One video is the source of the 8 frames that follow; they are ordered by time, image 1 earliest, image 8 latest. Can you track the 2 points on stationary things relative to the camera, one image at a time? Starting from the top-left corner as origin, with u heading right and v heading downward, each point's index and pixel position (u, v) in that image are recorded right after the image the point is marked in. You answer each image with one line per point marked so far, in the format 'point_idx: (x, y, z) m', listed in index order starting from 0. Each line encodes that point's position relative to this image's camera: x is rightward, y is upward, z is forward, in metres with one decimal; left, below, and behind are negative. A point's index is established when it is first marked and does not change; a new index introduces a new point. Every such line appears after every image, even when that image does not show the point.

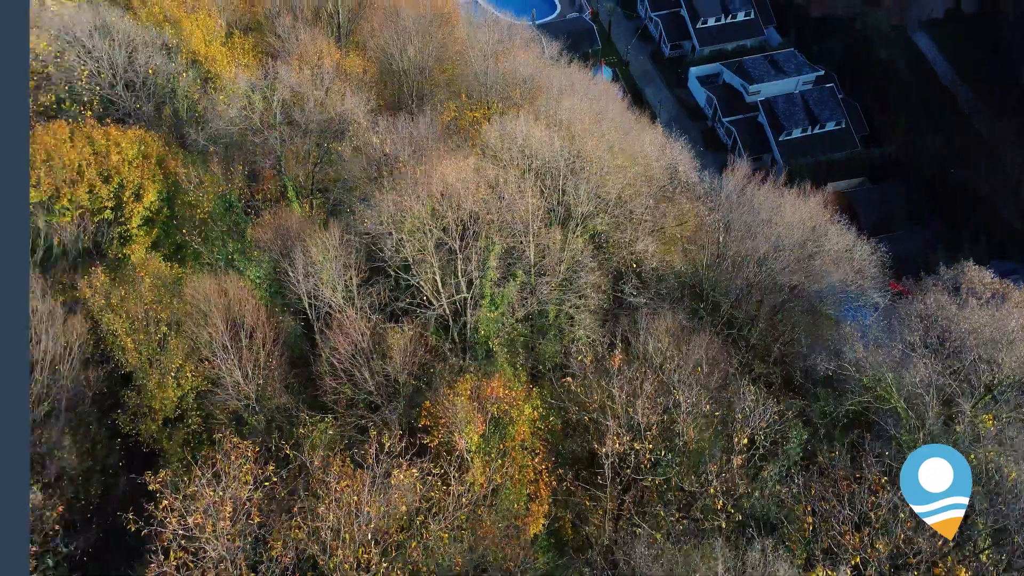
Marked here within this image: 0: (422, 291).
0: (-2.2, -0.1, +19.6) m
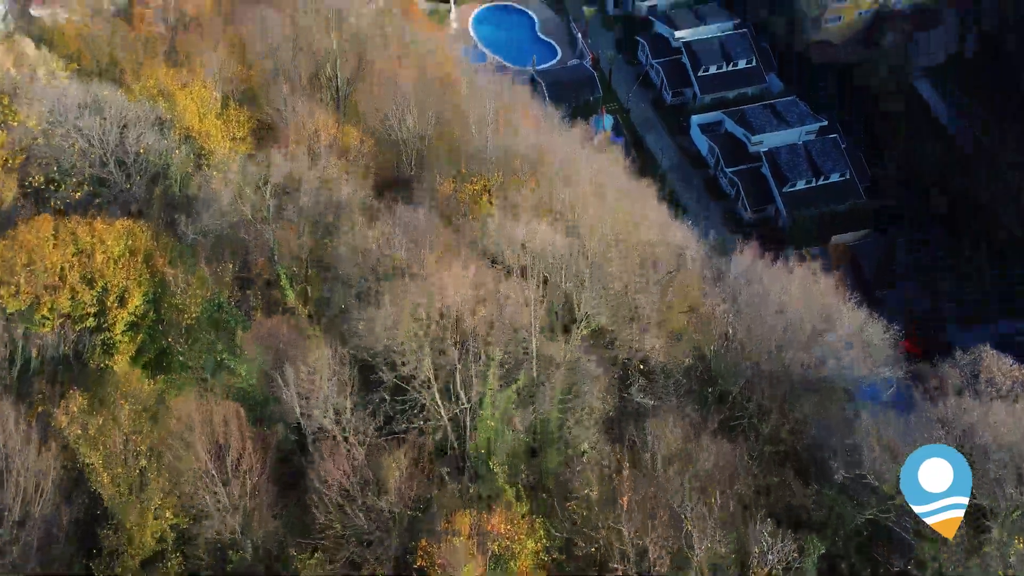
0: (-2.2, -2.9, +18.7) m
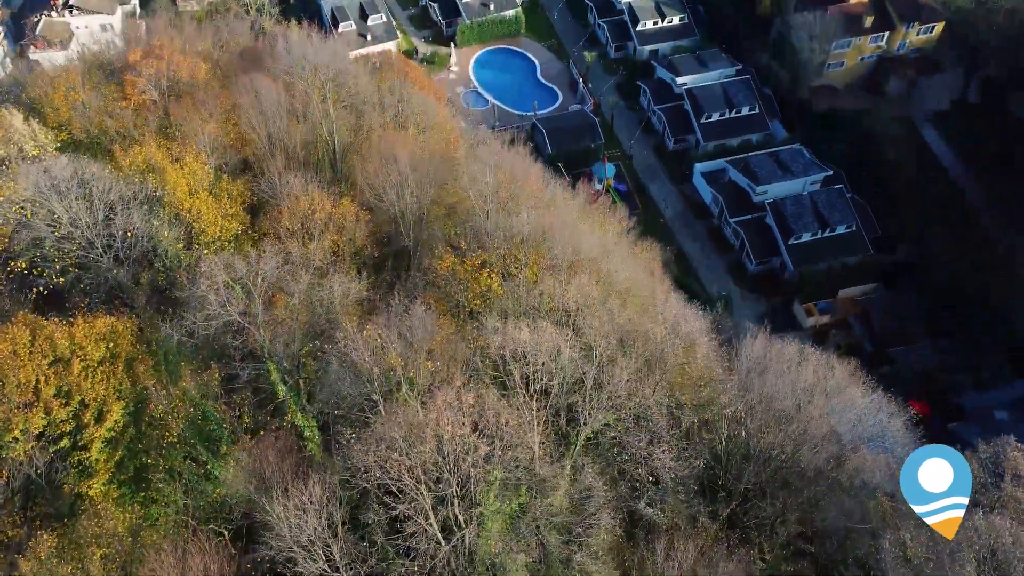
0: (-2.2, -5.6, +17.5) m
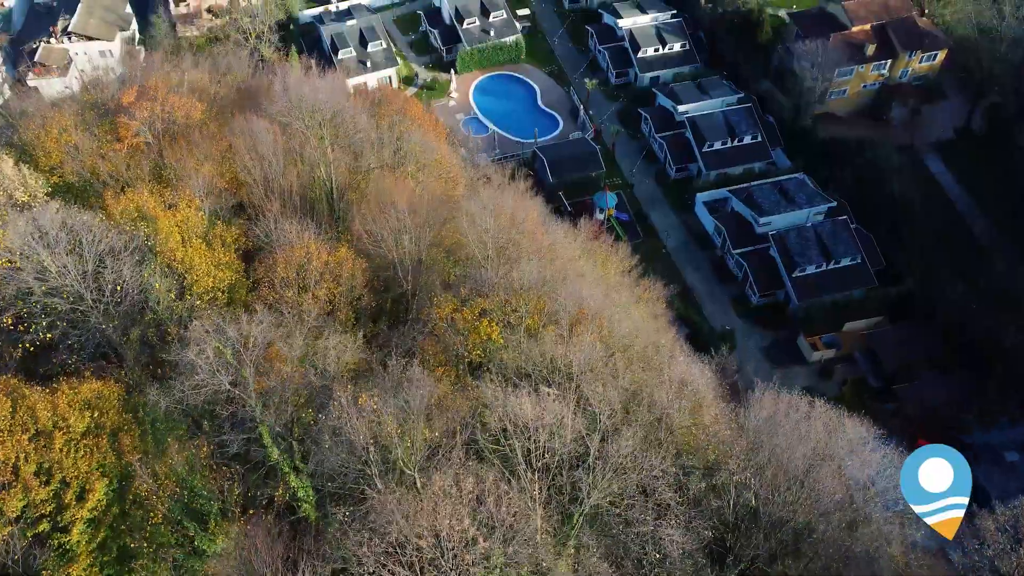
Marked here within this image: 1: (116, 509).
0: (-2.1, -7.3, +16.6) m
1: (-9.4, -5.3, +18.3) m
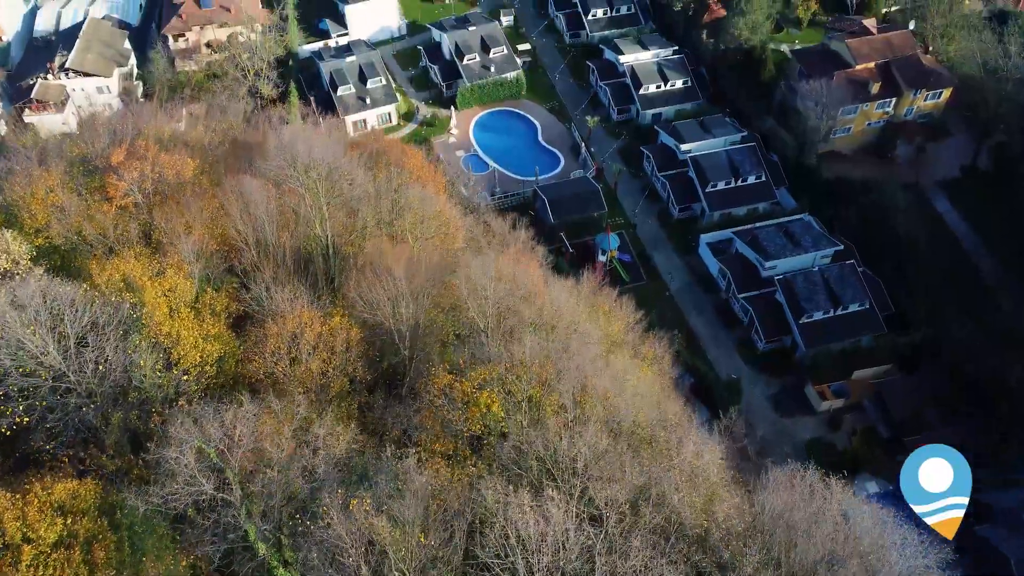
0: (-2.1, -9.6, +15.2) m
1: (-9.4, -7.6, +17.0) m
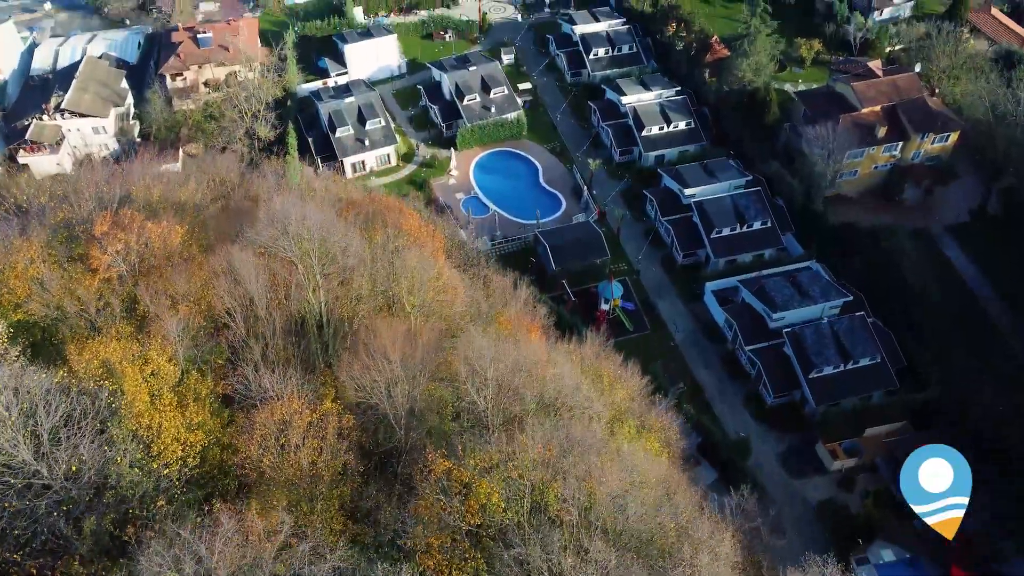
0: (-2.1, -12.2, +13.5) m
1: (-9.4, -10.2, +15.3) m
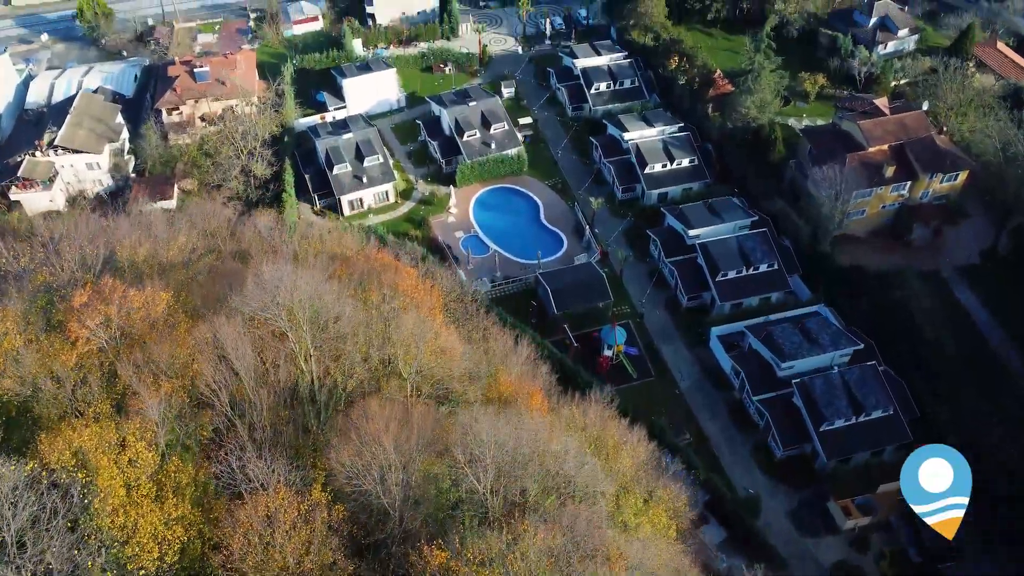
0: (-2.1, -14.6, +11.6) m
1: (-9.3, -12.7, +13.5) m
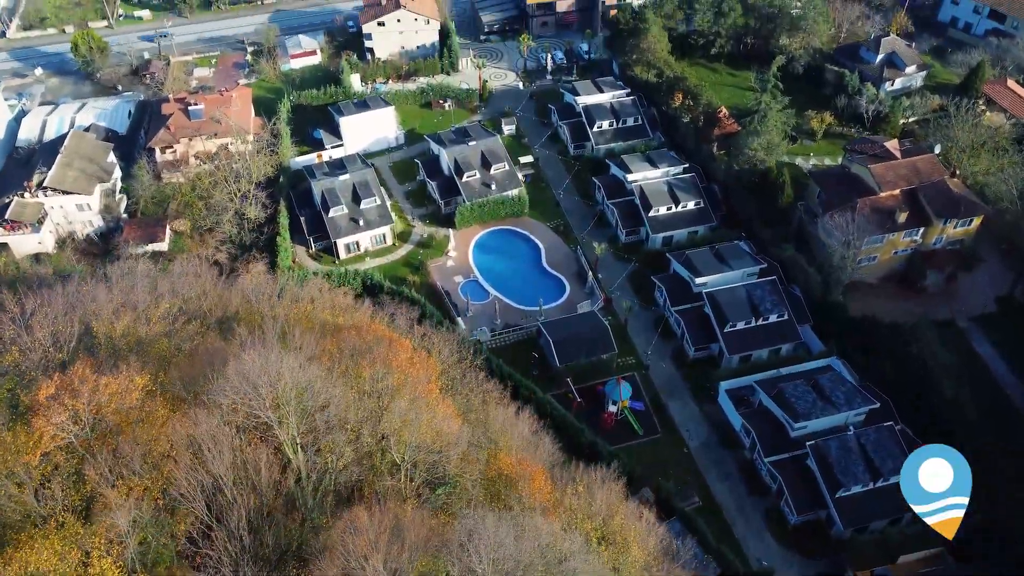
0: (-2.0, -17.3, +9.2) m
1: (-9.3, -15.5, +11.1) m
